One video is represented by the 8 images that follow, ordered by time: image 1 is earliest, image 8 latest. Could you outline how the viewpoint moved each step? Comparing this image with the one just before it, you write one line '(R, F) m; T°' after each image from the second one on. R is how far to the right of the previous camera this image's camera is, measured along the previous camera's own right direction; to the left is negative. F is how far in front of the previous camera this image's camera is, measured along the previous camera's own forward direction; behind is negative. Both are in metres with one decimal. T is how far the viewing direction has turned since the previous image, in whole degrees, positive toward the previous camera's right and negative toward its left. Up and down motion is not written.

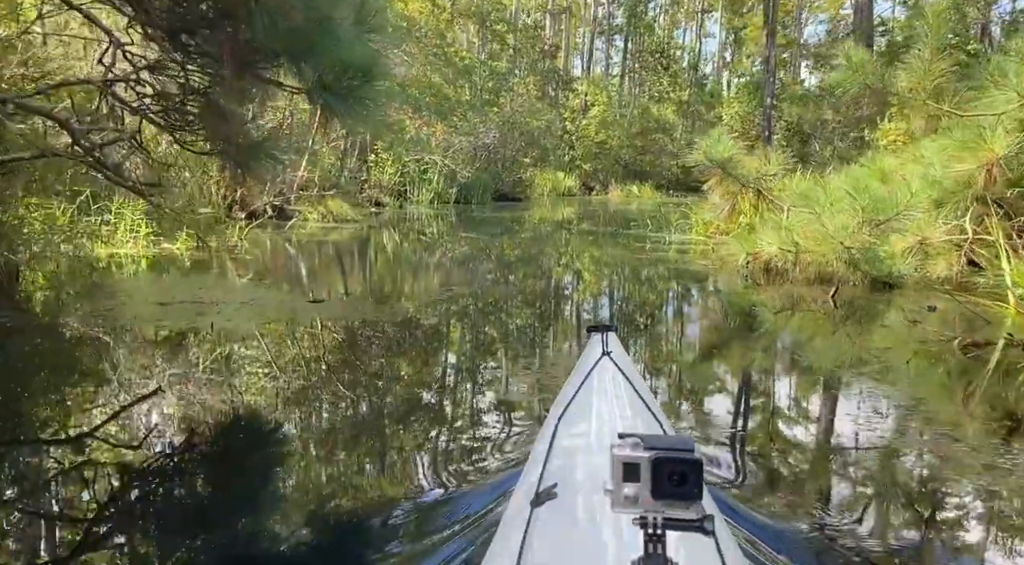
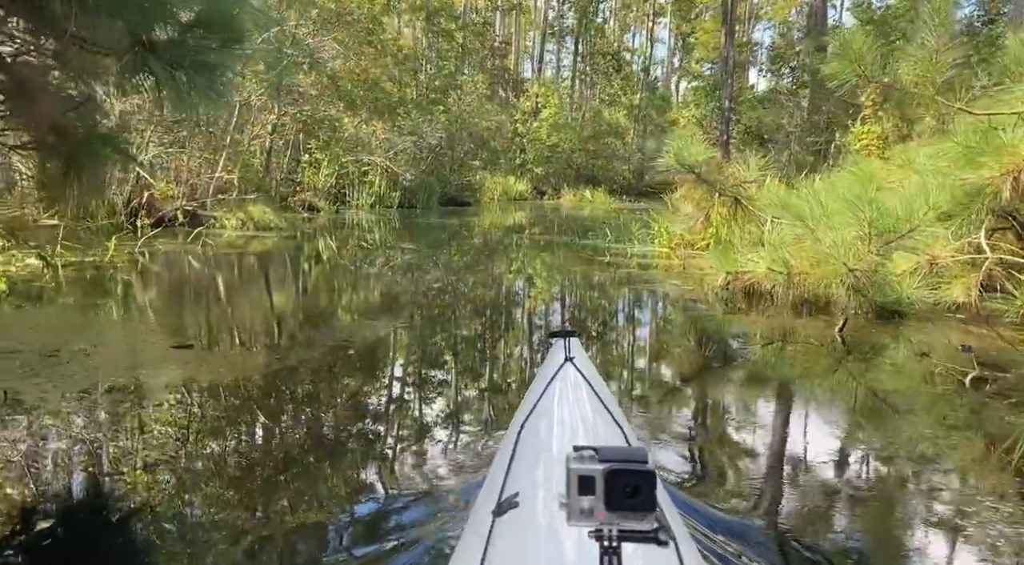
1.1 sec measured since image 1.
(0.0, +0.6) m; +3°
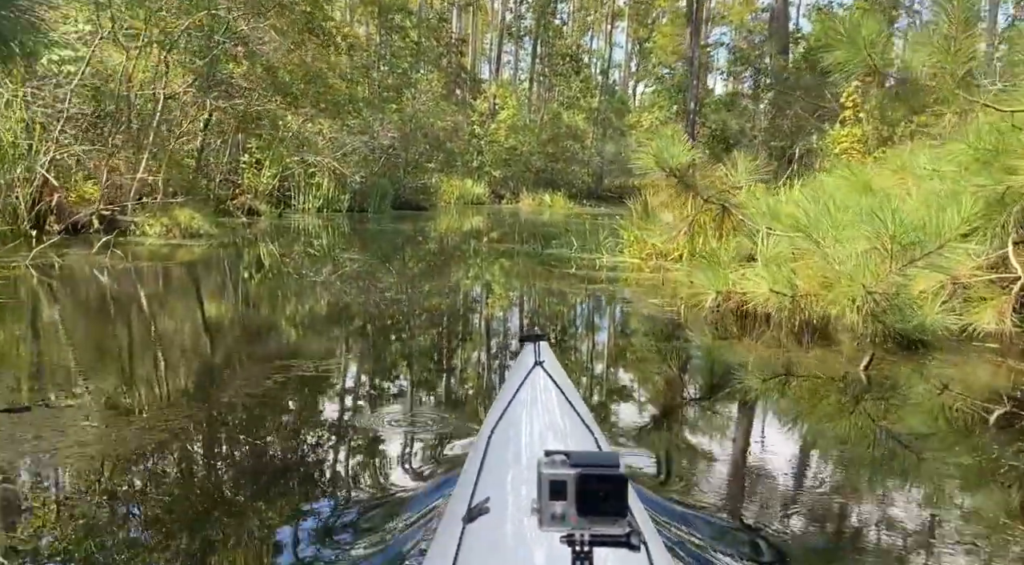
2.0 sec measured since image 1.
(0.0, +0.5) m; +3°
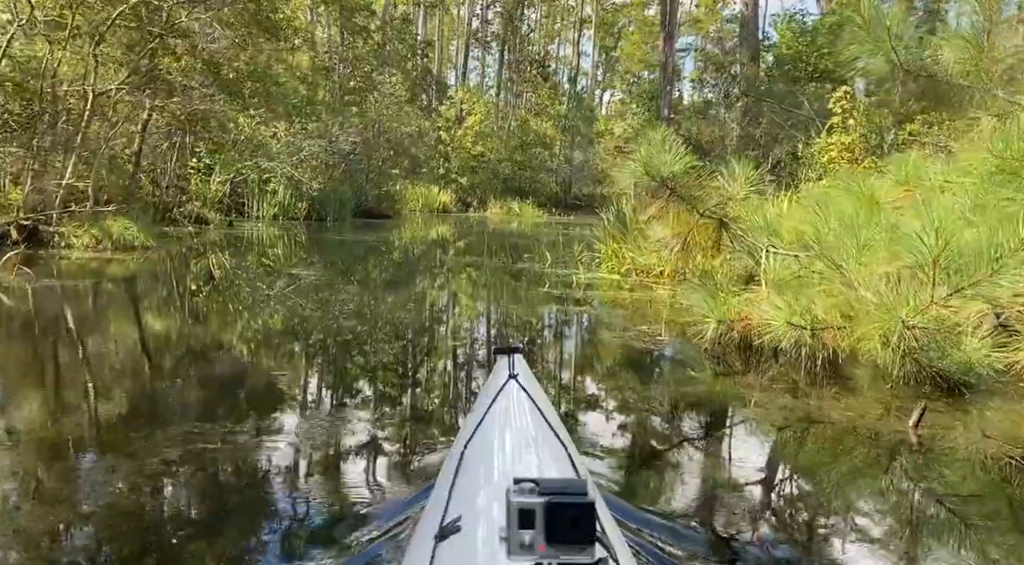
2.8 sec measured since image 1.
(0.0, +0.4) m; +2°
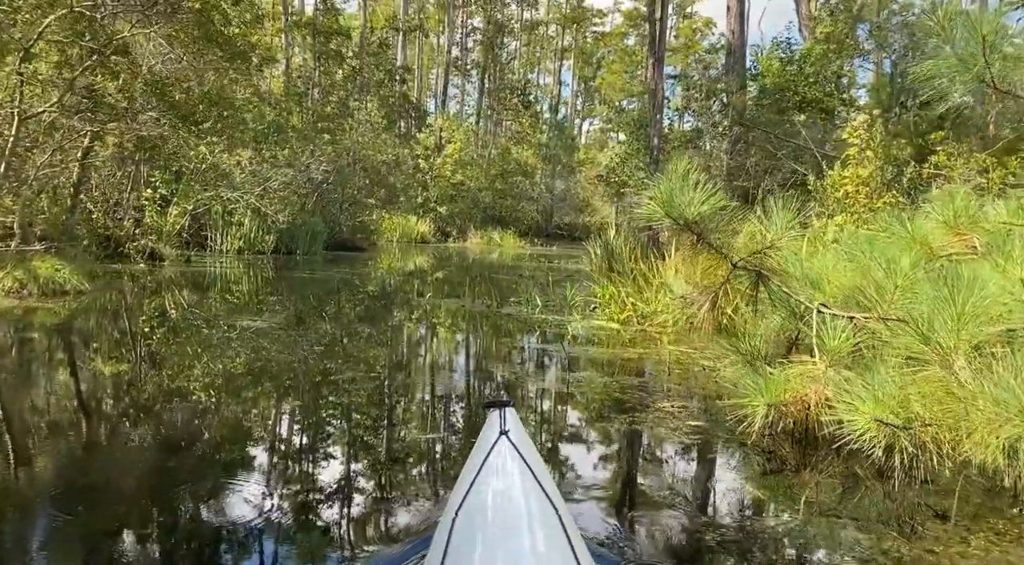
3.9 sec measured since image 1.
(0.0, +0.5) m; +1°
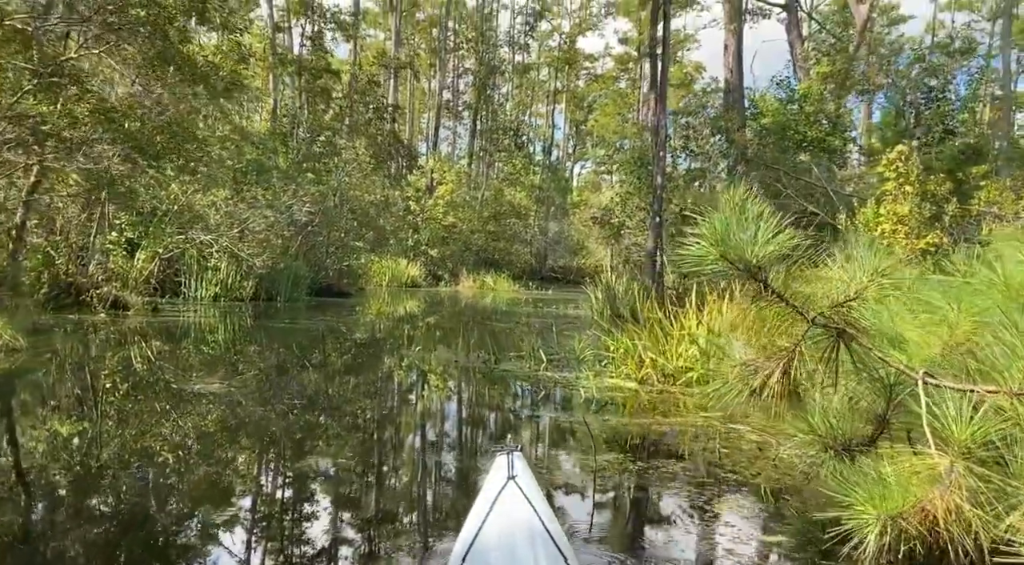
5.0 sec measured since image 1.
(0.0, +0.5) m; +1°
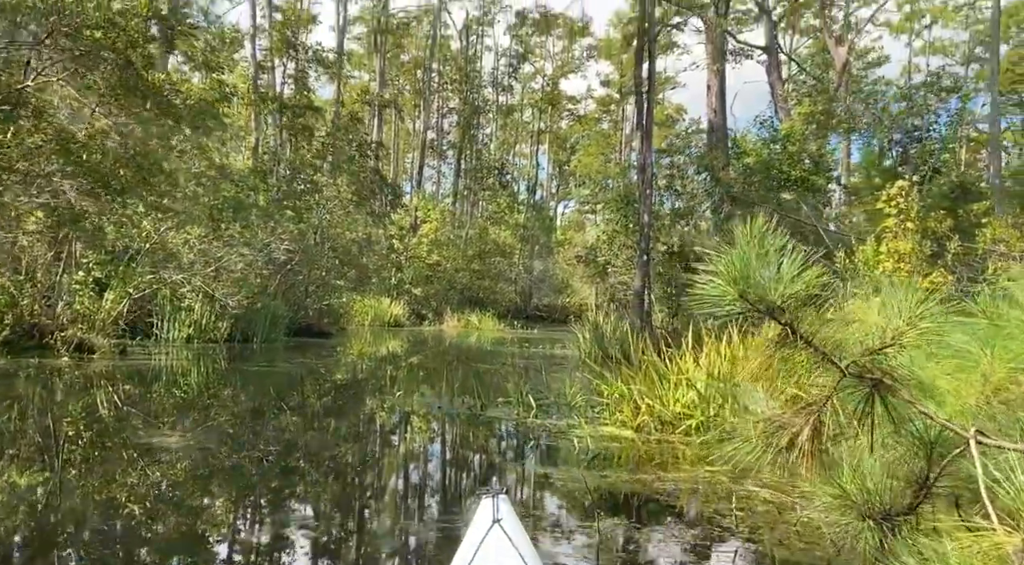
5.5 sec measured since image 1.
(0.0, +0.2) m; +1°
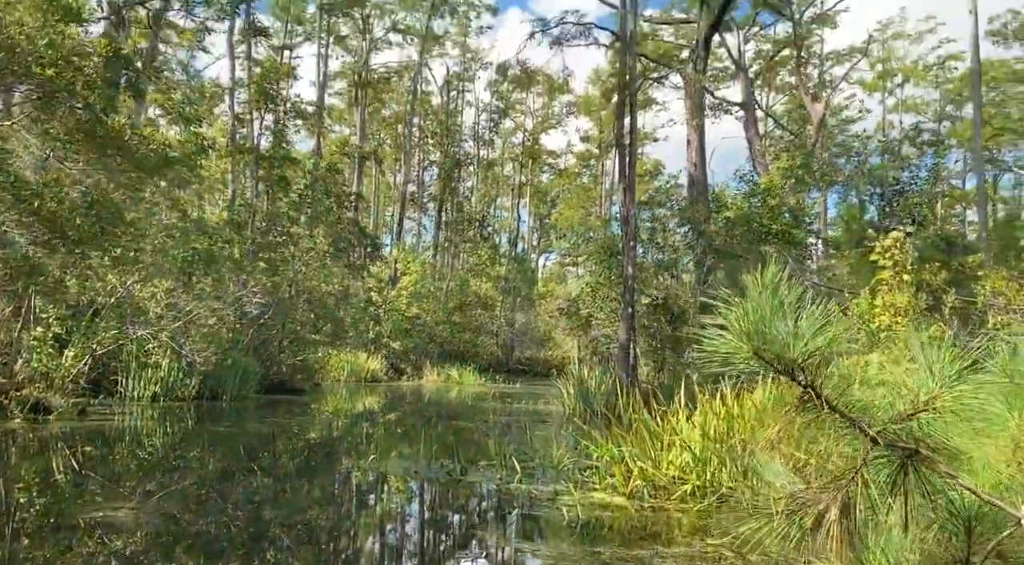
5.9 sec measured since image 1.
(0.0, +0.2) m; +1°
